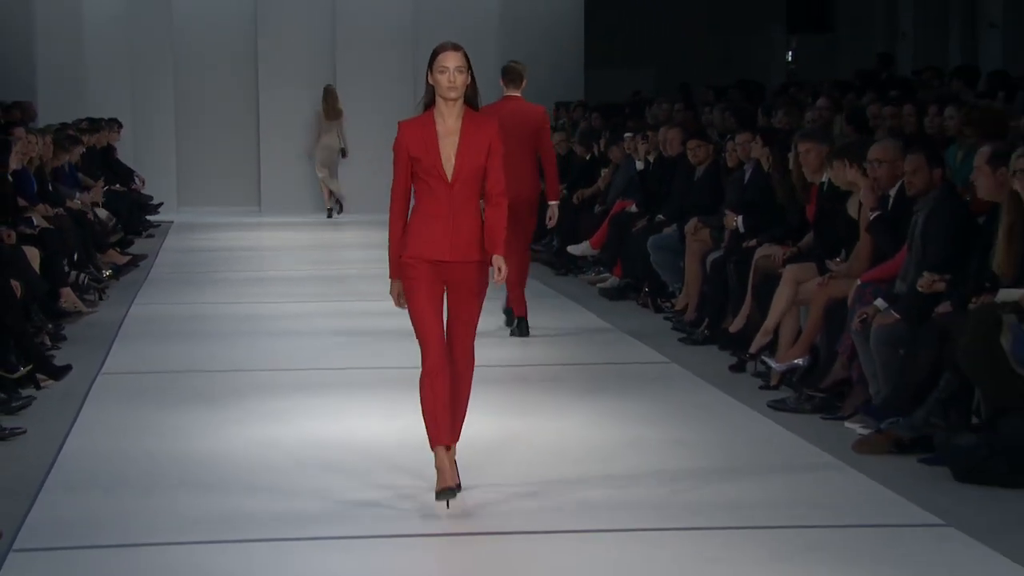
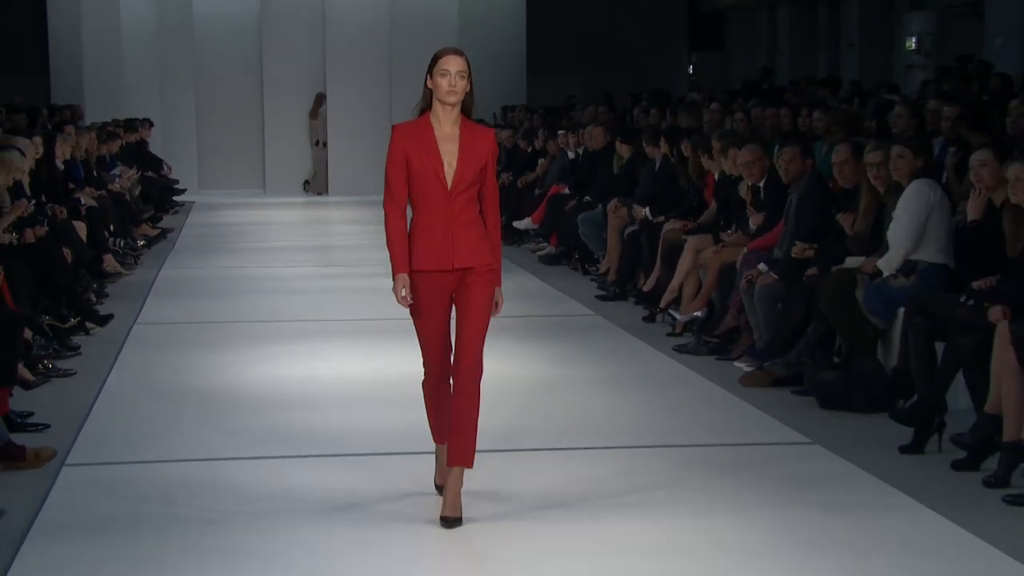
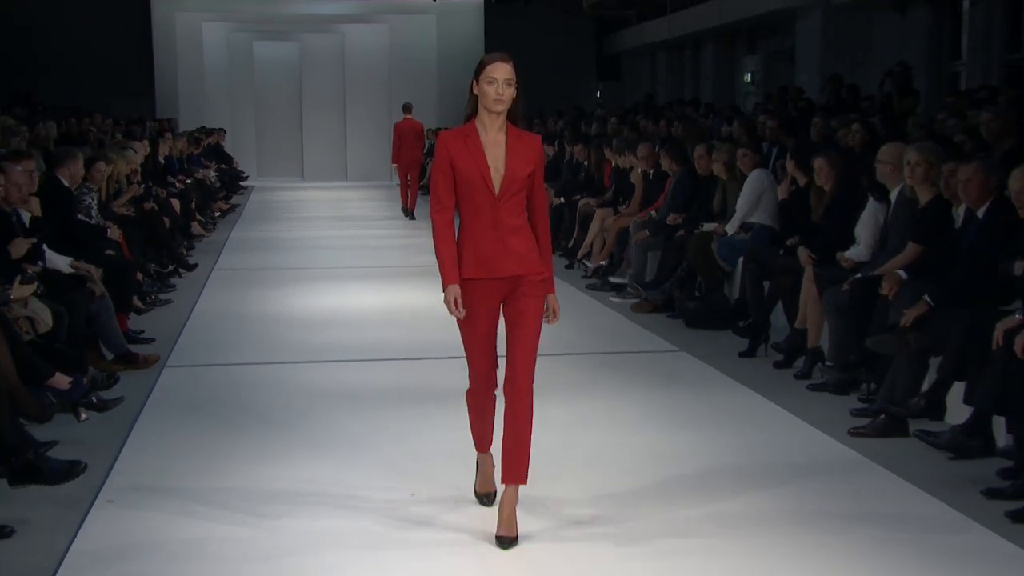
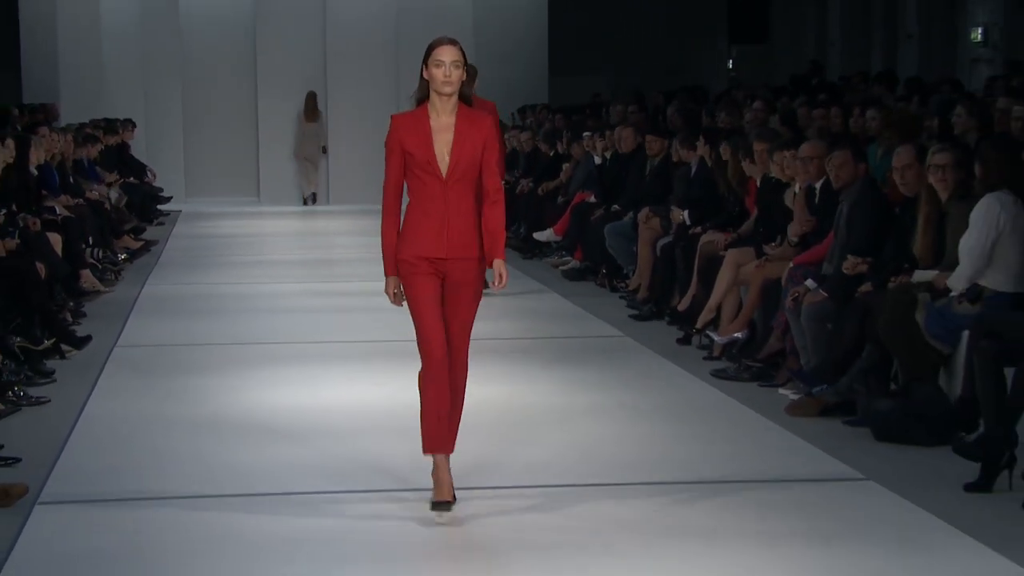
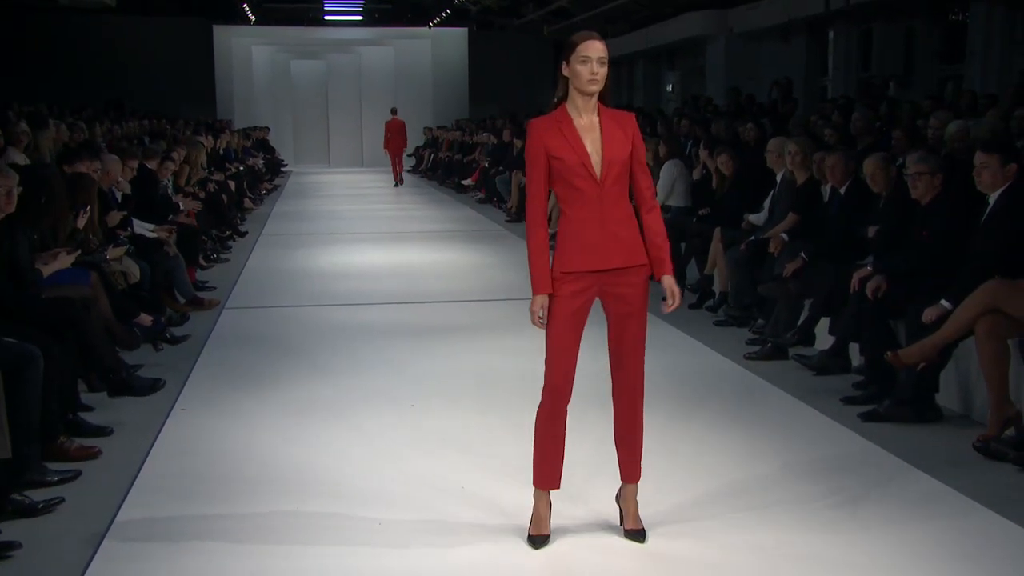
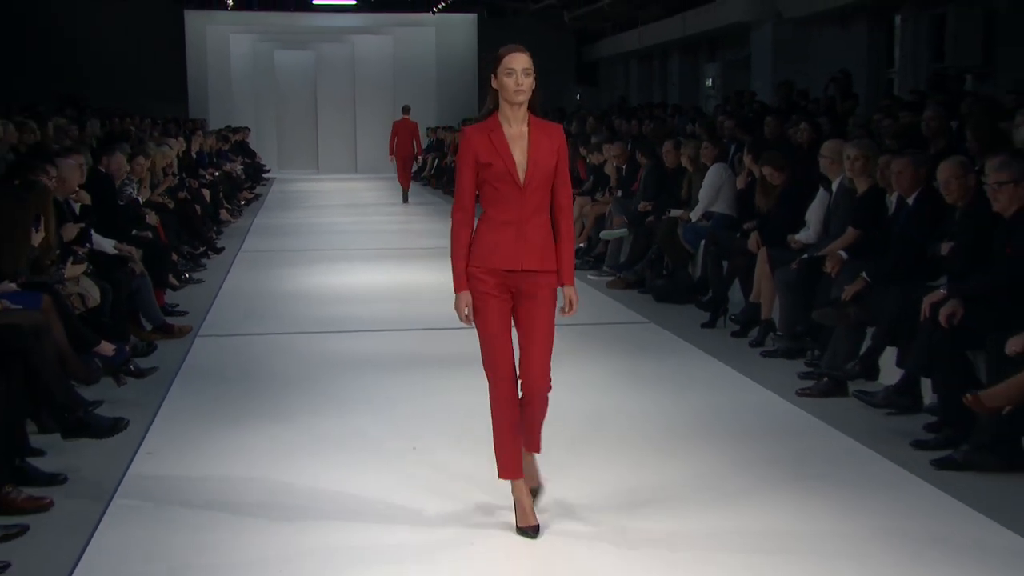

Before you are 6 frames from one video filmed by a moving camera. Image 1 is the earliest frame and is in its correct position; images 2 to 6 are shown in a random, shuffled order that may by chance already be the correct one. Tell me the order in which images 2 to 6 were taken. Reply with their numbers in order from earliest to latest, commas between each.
4, 2, 3, 6, 5
